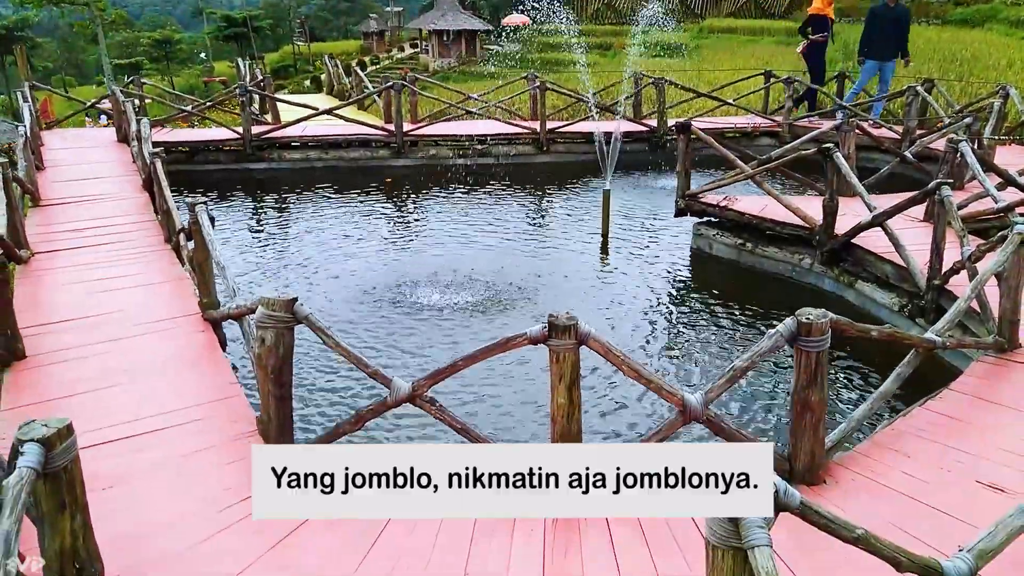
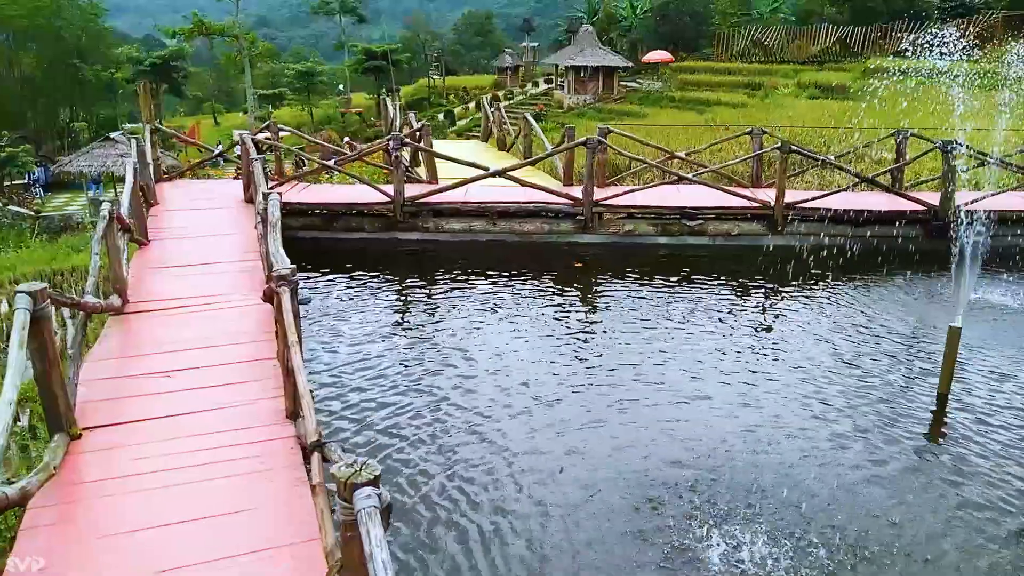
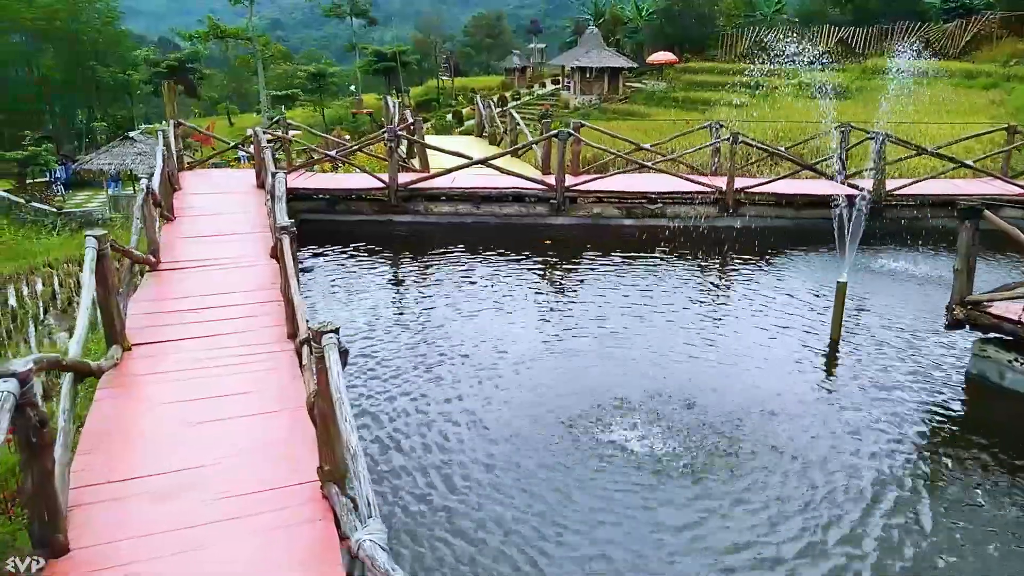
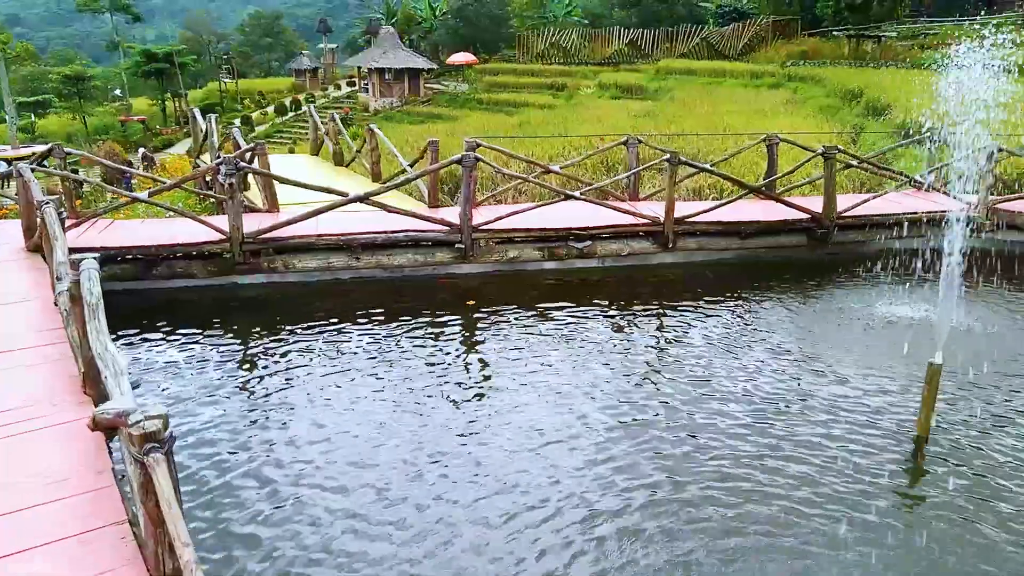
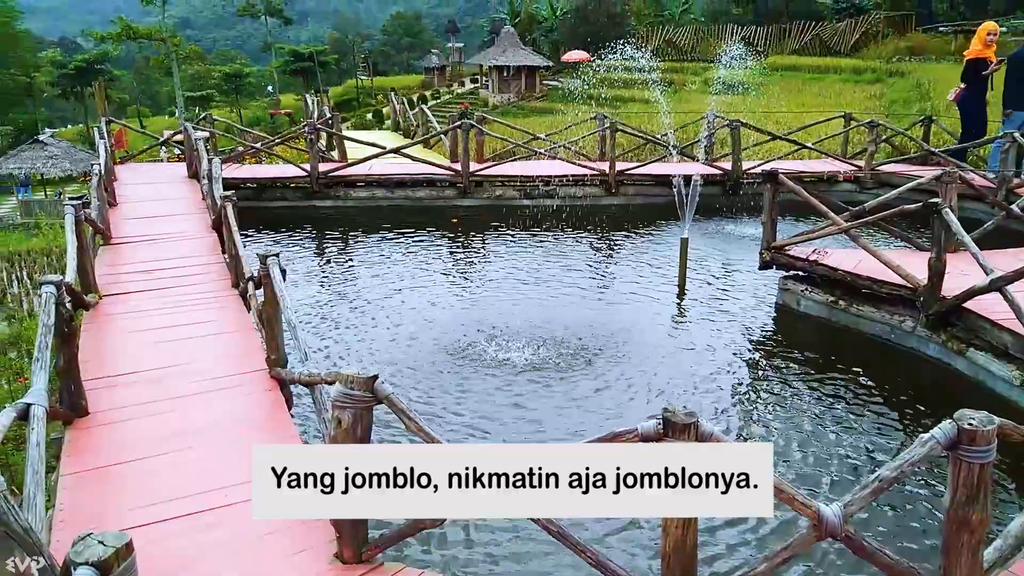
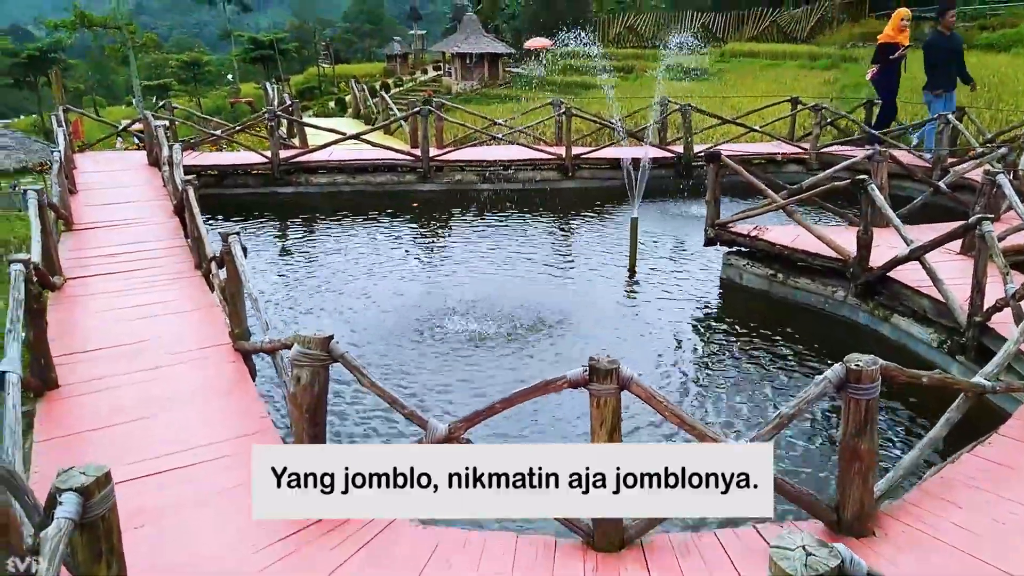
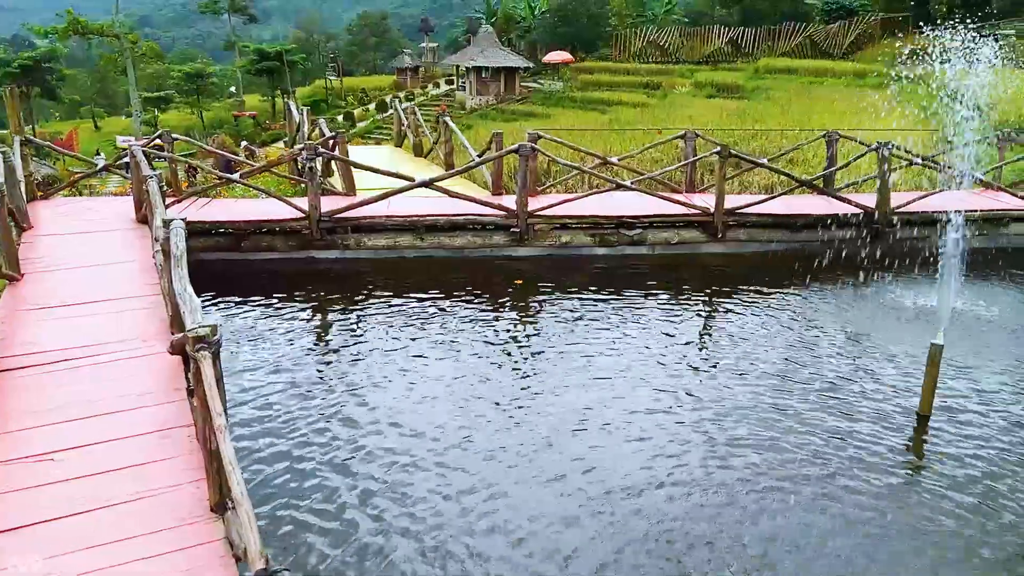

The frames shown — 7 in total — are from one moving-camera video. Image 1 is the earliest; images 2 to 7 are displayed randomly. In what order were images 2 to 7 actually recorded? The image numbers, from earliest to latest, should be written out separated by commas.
6, 5, 3, 2, 7, 4
